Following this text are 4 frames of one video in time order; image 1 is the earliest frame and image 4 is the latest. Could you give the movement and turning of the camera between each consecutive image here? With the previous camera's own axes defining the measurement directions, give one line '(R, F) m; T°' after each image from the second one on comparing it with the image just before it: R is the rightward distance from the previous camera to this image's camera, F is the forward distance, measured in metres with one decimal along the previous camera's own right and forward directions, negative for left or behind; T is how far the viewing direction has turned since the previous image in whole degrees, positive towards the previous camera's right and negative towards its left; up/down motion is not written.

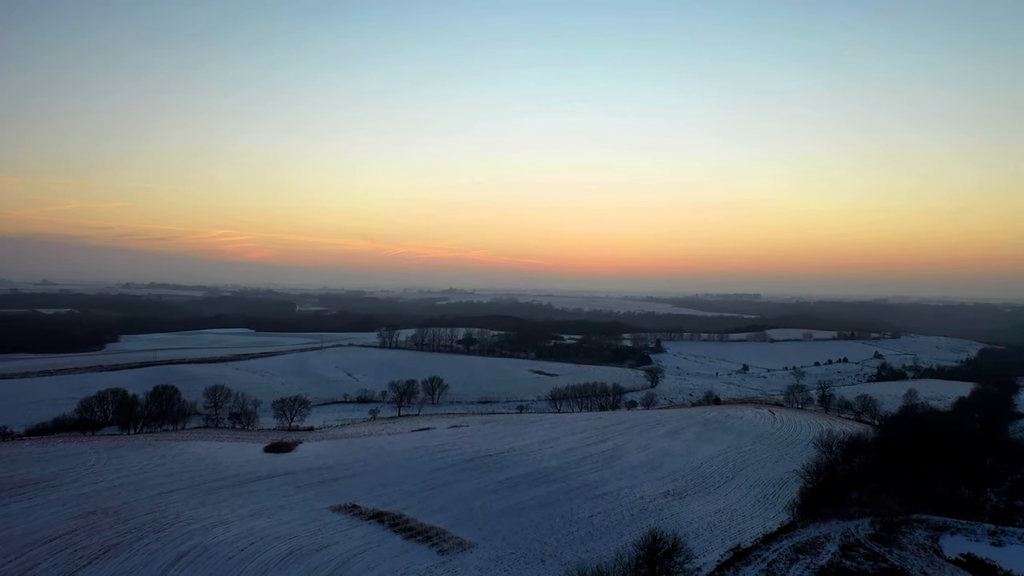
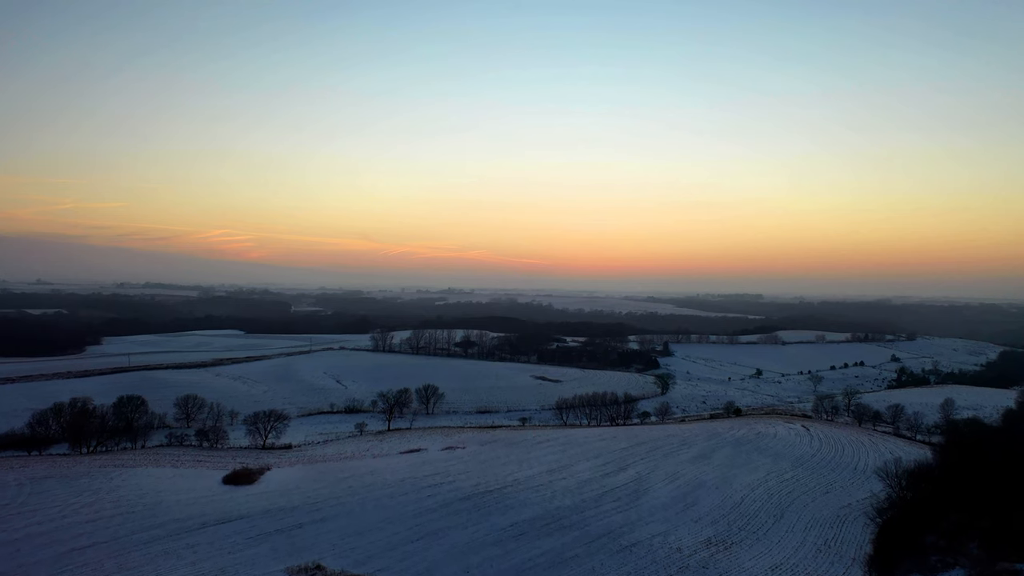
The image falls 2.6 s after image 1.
(-0.2, +3.2) m; 0°
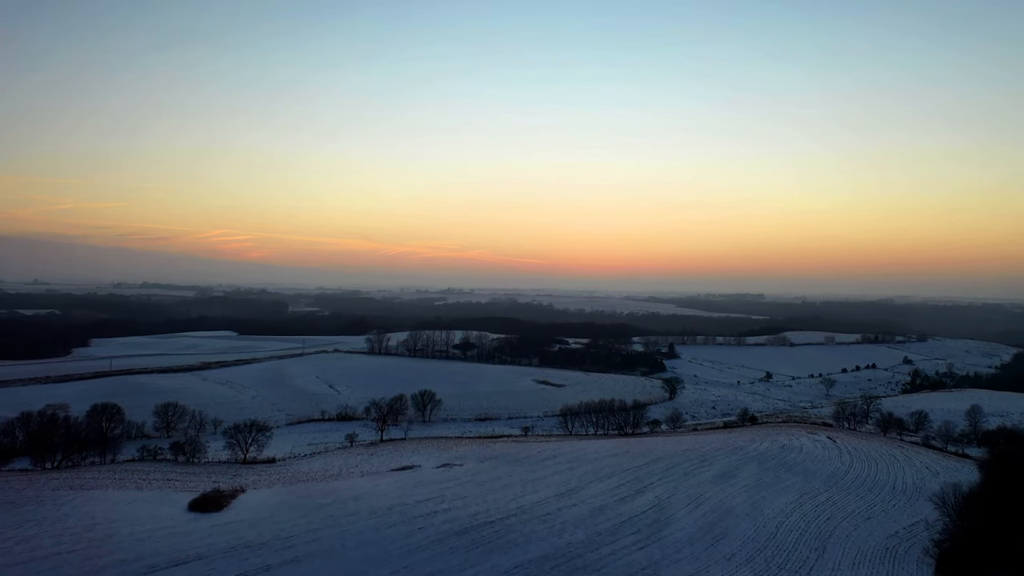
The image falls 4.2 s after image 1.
(-0.1, +2.0) m; 0°
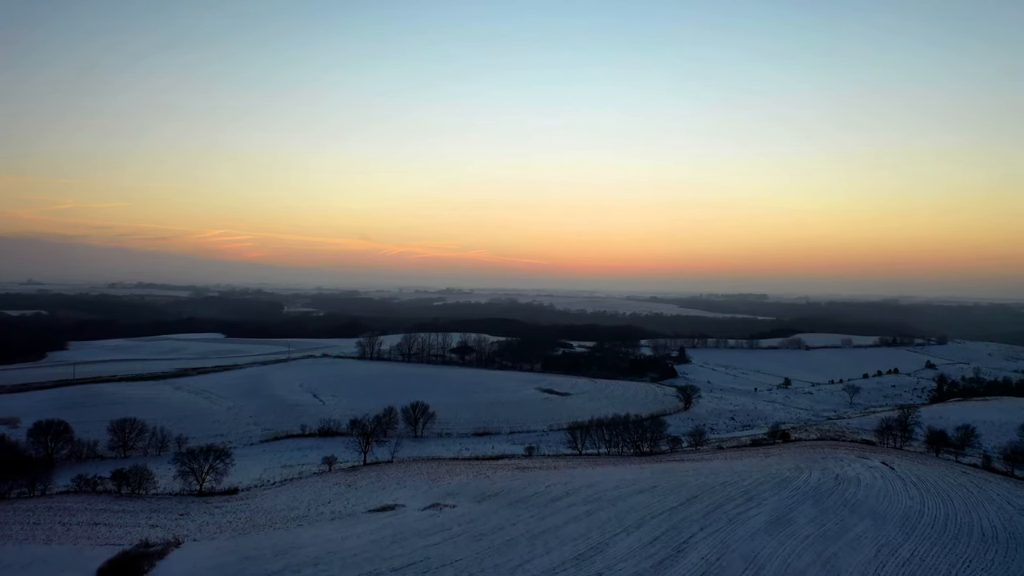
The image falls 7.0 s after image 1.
(-0.1, +3.5) m; 0°
